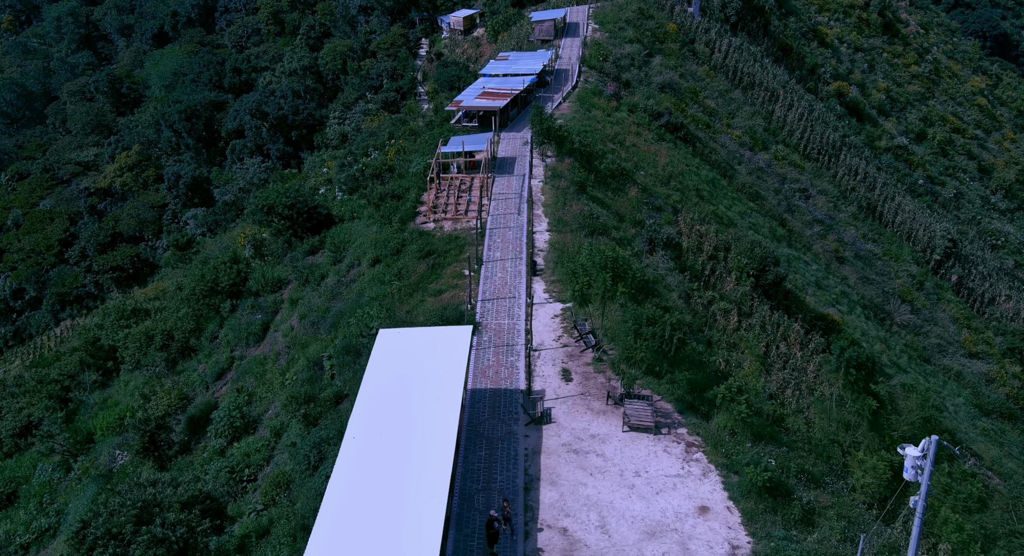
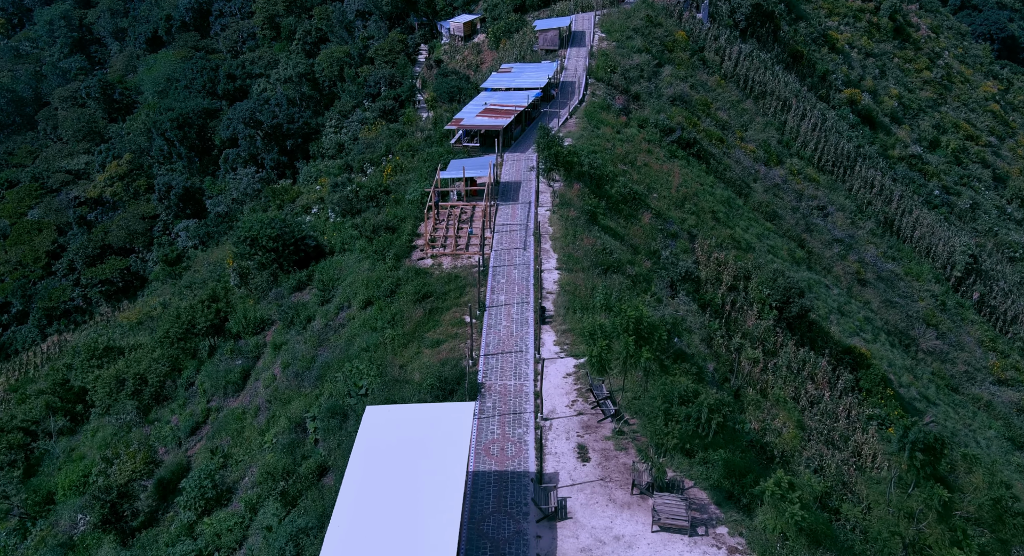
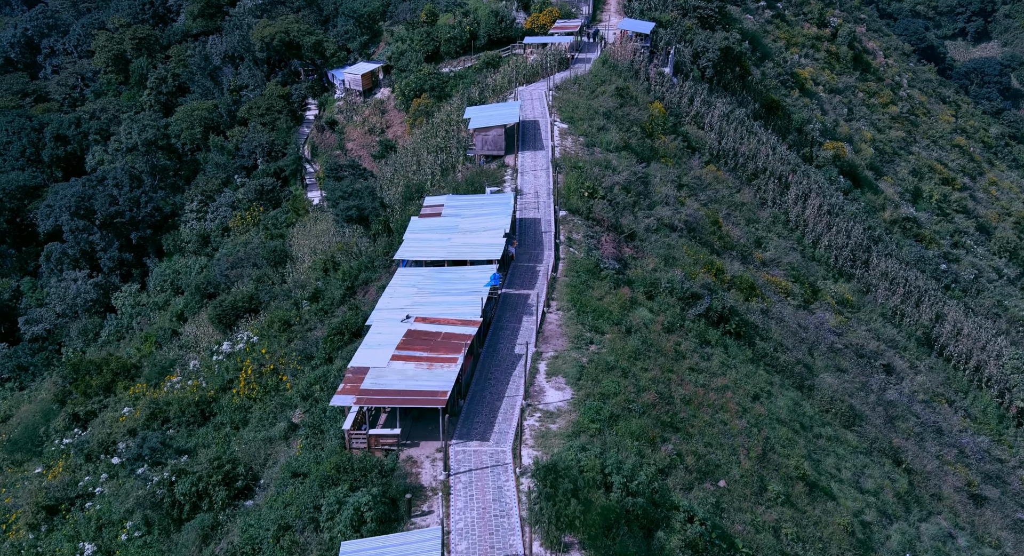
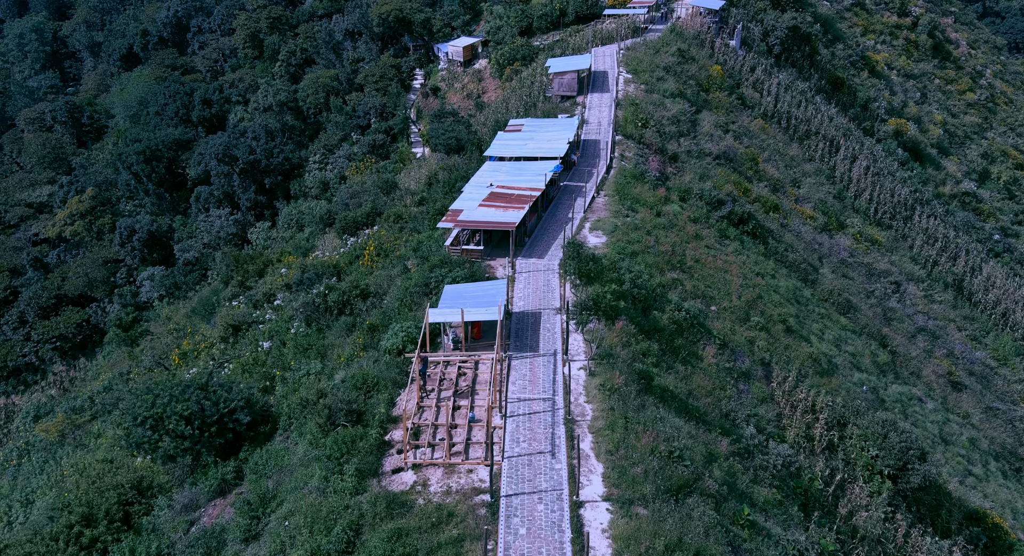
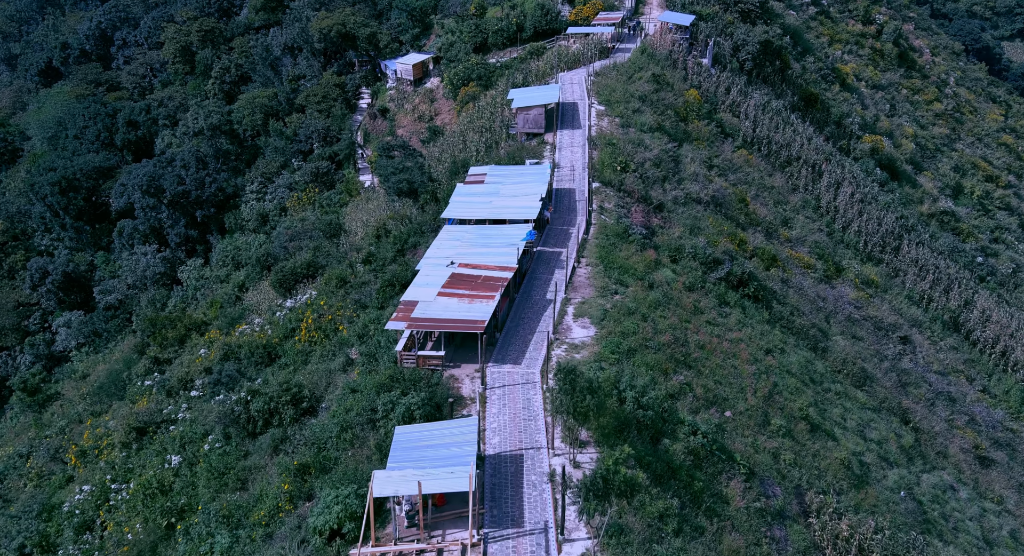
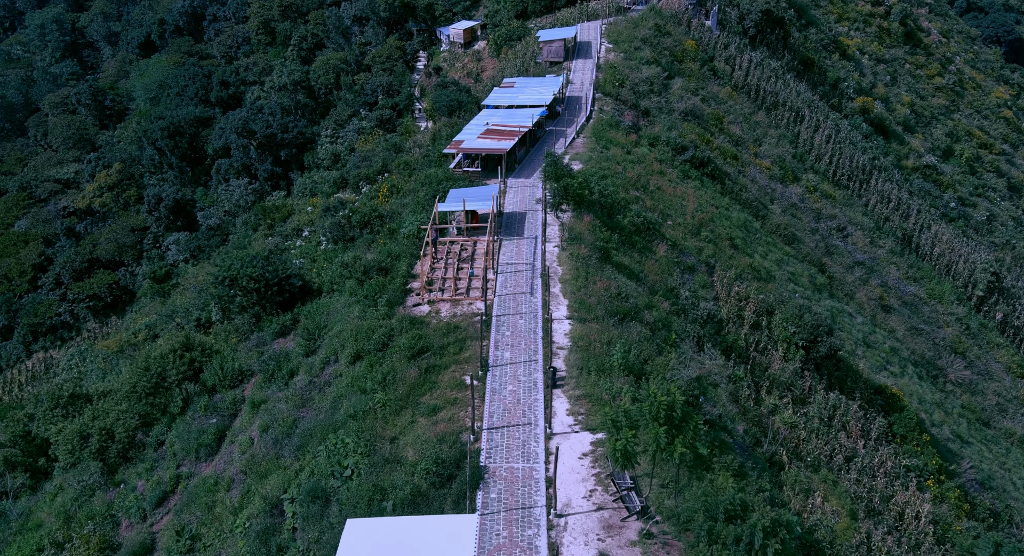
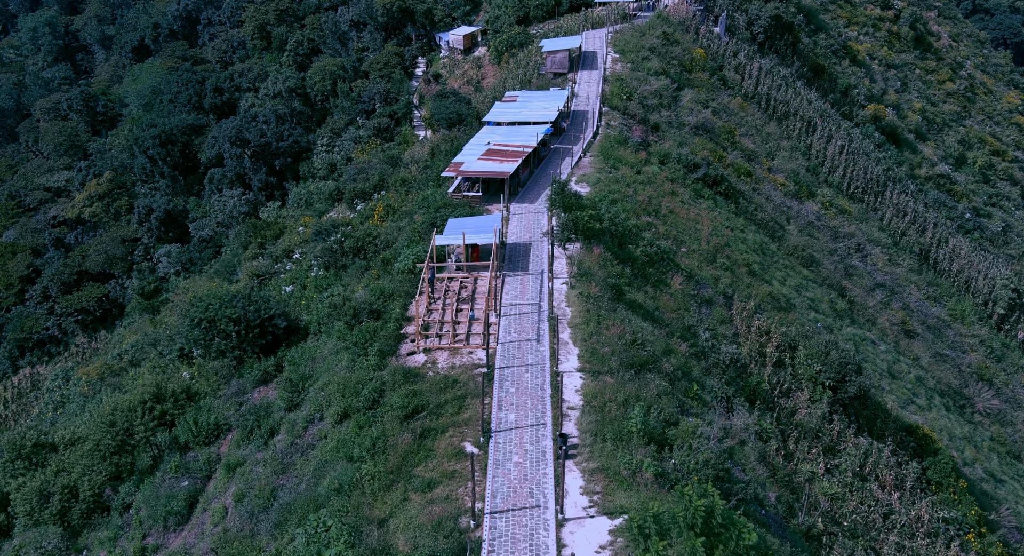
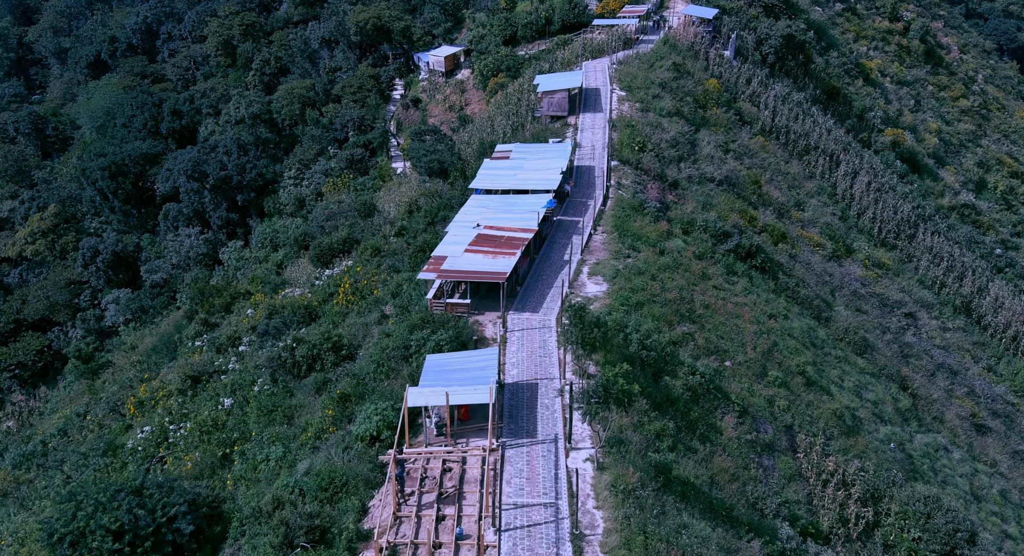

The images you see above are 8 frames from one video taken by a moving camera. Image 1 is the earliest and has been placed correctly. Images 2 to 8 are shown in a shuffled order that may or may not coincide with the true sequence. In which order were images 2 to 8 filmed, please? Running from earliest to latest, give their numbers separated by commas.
2, 6, 7, 4, 8, 5, 3
